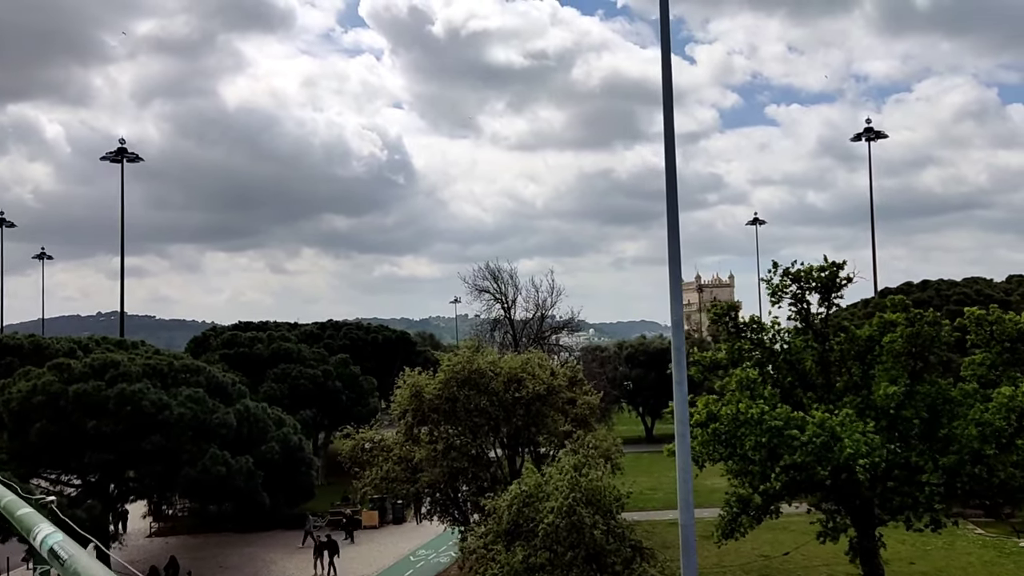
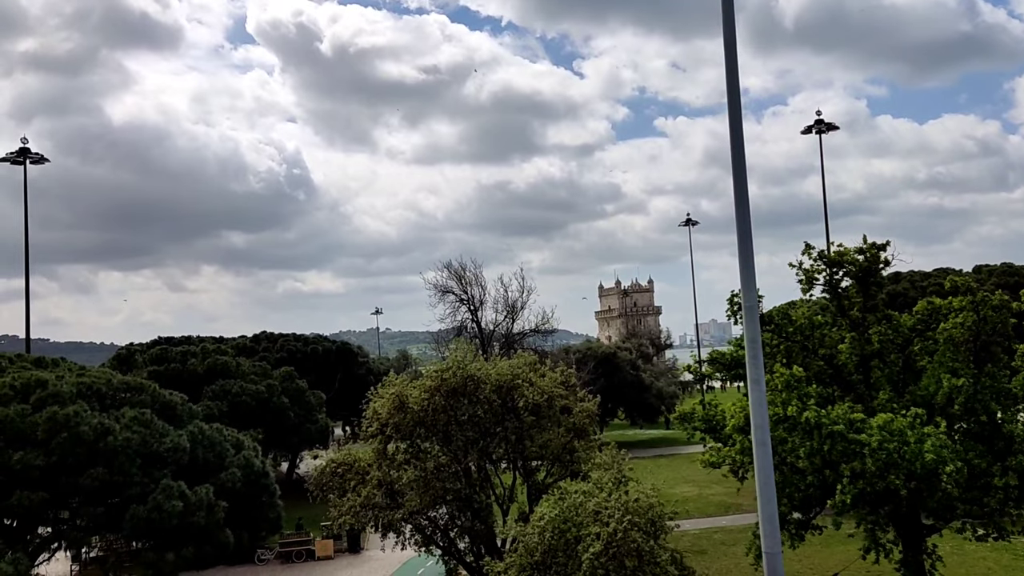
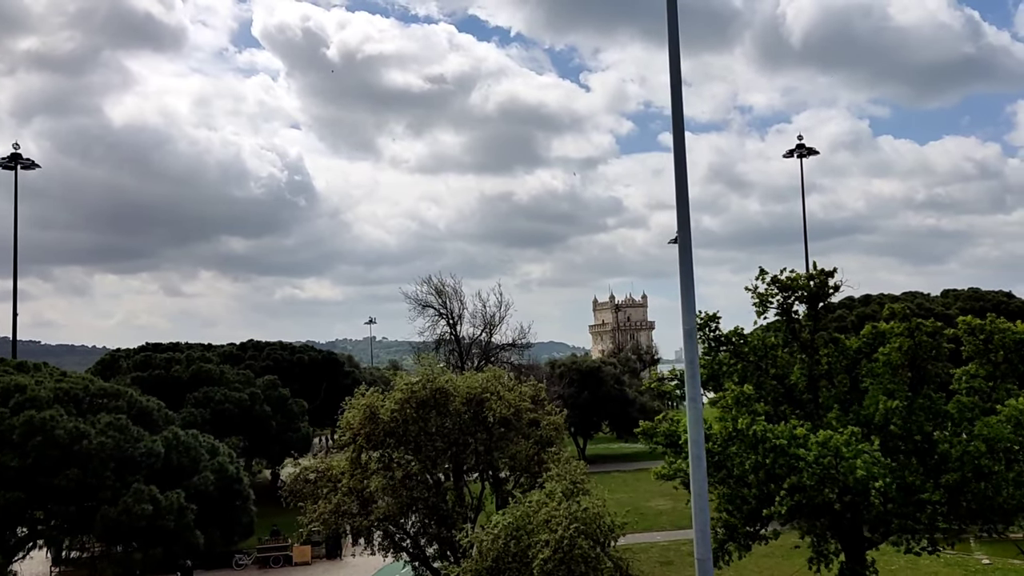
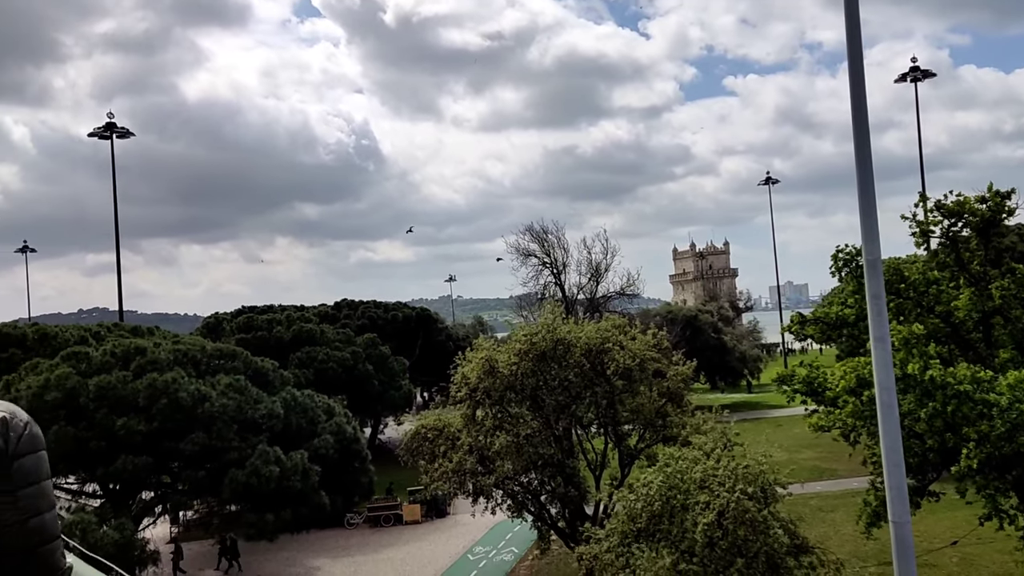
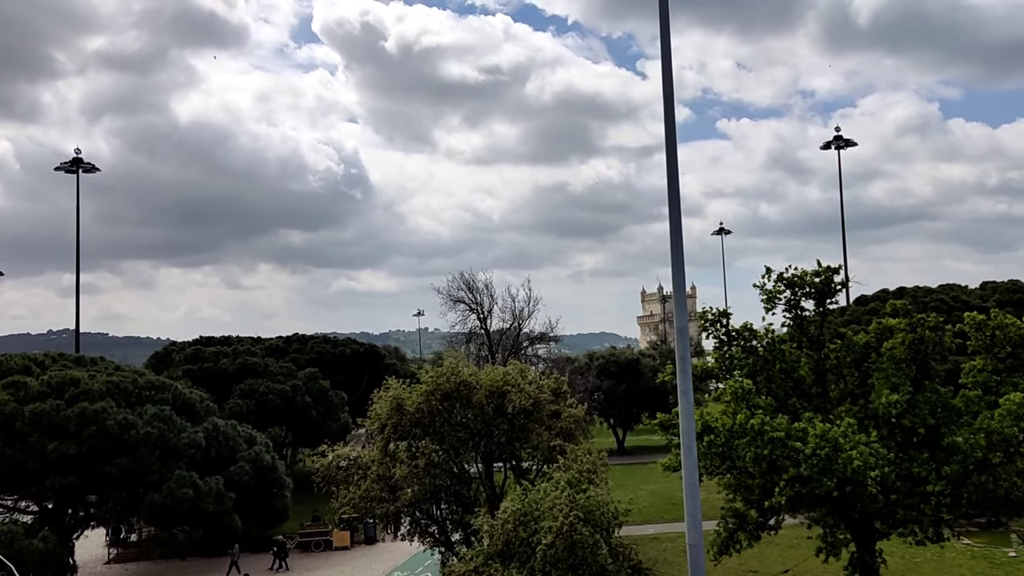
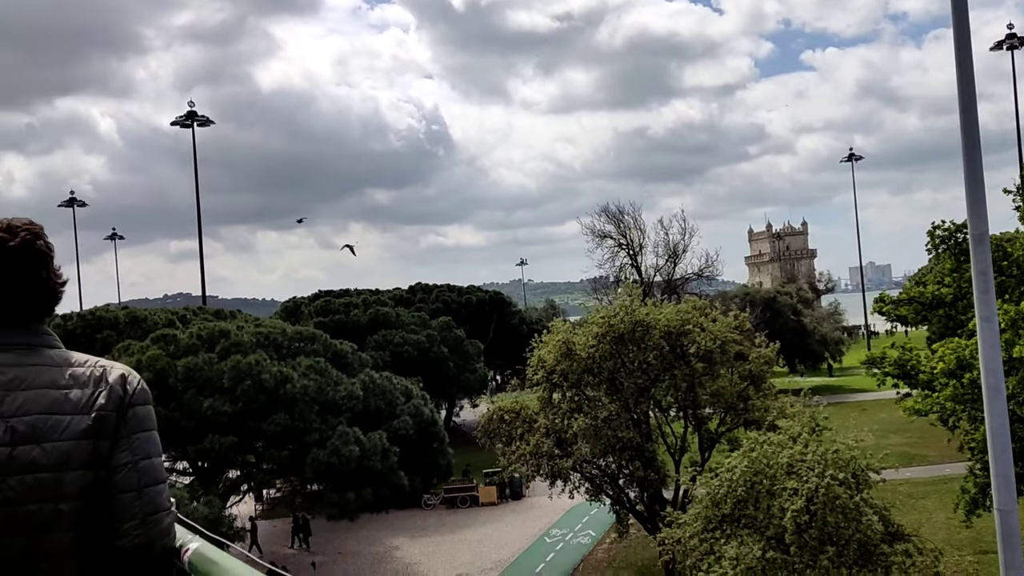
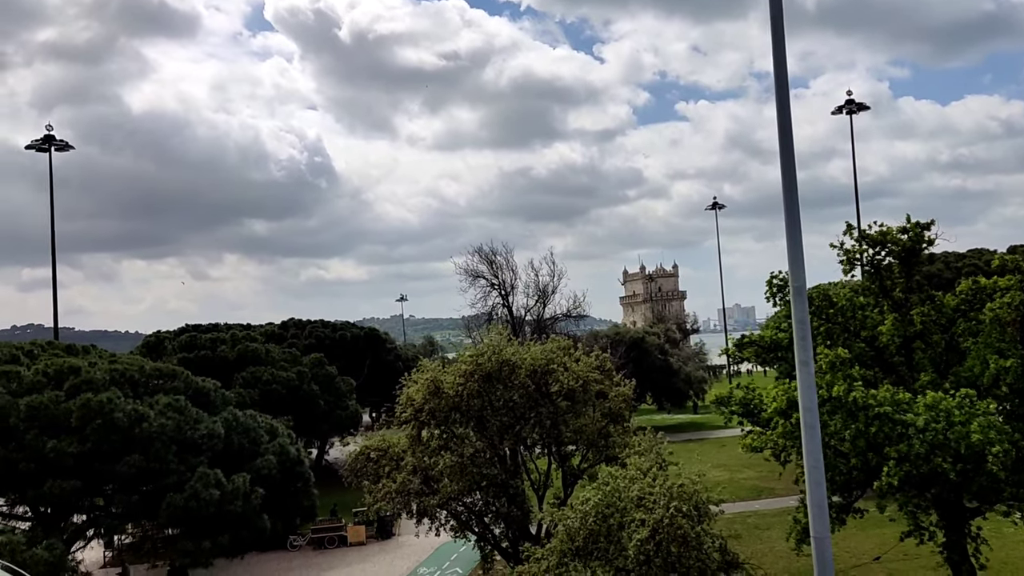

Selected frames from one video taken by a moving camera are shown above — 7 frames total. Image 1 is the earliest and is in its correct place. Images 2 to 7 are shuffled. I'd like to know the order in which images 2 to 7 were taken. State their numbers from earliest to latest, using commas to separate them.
5, 3, 2, 7, 4, 6
